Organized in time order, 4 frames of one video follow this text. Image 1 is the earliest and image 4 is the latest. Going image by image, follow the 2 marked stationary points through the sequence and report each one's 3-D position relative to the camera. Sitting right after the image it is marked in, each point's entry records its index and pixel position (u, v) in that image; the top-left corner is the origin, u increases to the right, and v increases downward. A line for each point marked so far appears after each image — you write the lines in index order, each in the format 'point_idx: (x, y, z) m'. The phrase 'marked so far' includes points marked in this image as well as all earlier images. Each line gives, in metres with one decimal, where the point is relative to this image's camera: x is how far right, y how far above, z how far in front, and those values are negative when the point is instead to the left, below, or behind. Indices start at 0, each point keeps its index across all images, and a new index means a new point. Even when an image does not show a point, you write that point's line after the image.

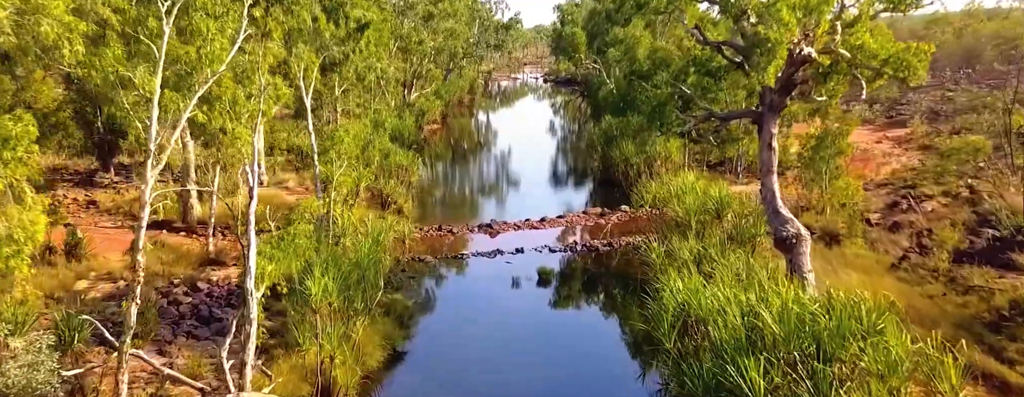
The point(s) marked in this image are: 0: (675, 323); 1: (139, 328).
0: (+1.9, -1.5, +9.0) m
1: (-4.6, -1.6, +9.6) m
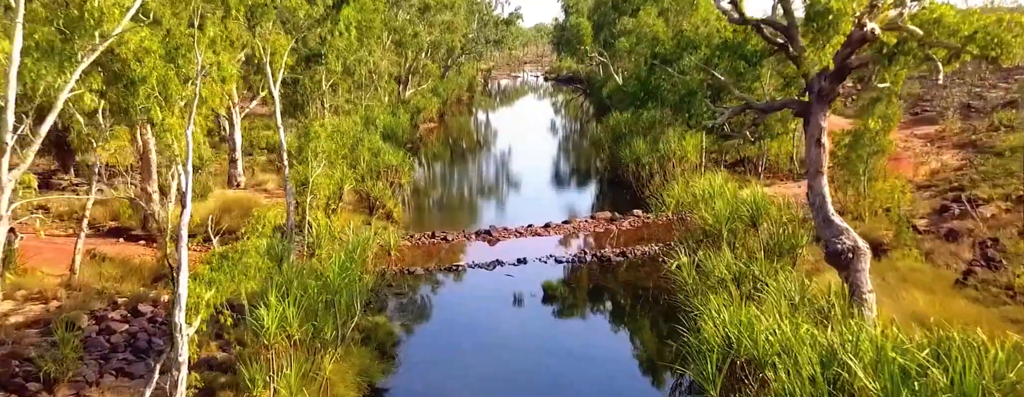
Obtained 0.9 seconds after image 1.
0: (+1.9, -1.5, +7.2) m
1: (-4.6, -1.7, +7.8) m
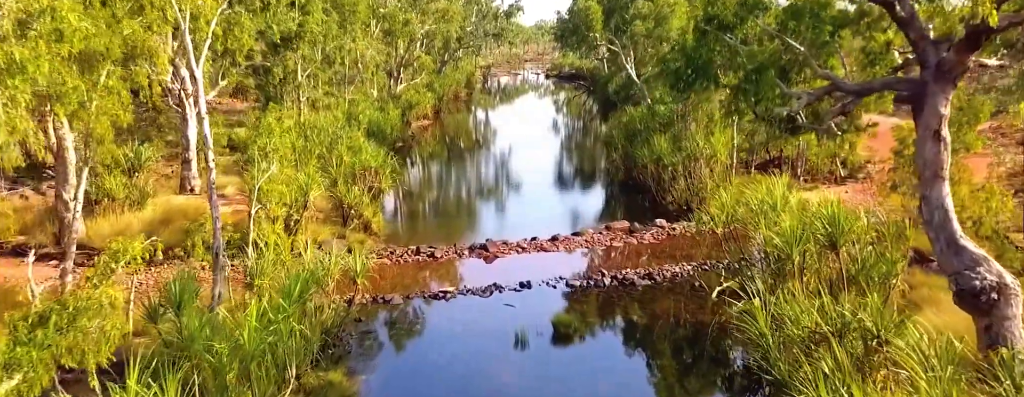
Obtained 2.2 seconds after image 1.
0: (+2.0, -1.7, +4.4) m
1: (-4.6, -1.8, +5.0) m
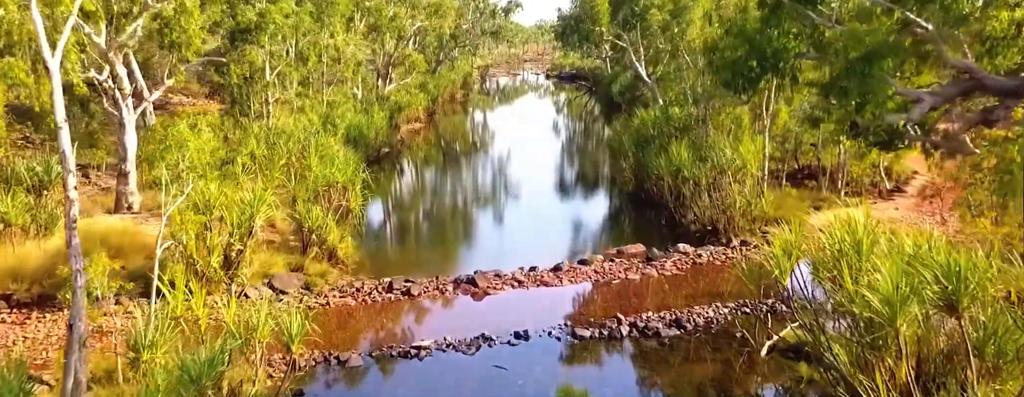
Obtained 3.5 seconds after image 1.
0: (+1.9, -2.0, +1.9) m
1: (-4.7, -2.2, +2.5) m
